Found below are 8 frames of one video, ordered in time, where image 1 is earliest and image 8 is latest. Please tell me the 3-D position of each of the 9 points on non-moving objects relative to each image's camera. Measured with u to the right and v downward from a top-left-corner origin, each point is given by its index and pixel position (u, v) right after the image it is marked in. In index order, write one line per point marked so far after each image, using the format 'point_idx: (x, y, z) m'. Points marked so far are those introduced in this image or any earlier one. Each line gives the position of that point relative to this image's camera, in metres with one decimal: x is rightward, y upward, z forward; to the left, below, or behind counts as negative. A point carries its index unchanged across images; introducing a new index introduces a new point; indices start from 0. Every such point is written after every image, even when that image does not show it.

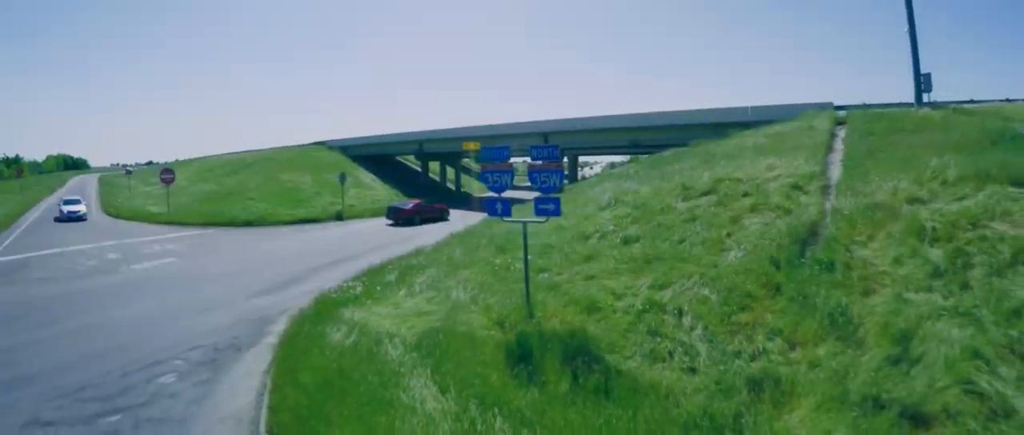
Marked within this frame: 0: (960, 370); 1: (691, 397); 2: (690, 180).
0: (+2.0, -0.7, +2.6) m
1: (+0.7, -0.7, +2.4) m
2: (+2.4, +0.5, +7.8) m
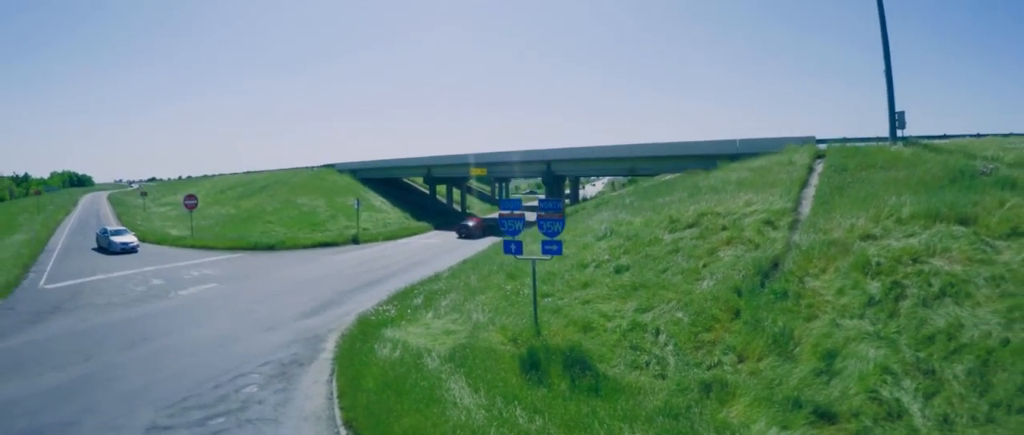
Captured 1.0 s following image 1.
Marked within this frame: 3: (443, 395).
0: (+2.0, -0.9, +3.4) m
1: (+0.8, -1.0, +3.2) m
2: (+2.4, +0.1, +8.6) m
3: (-0.4, -0.9, +3.1) m
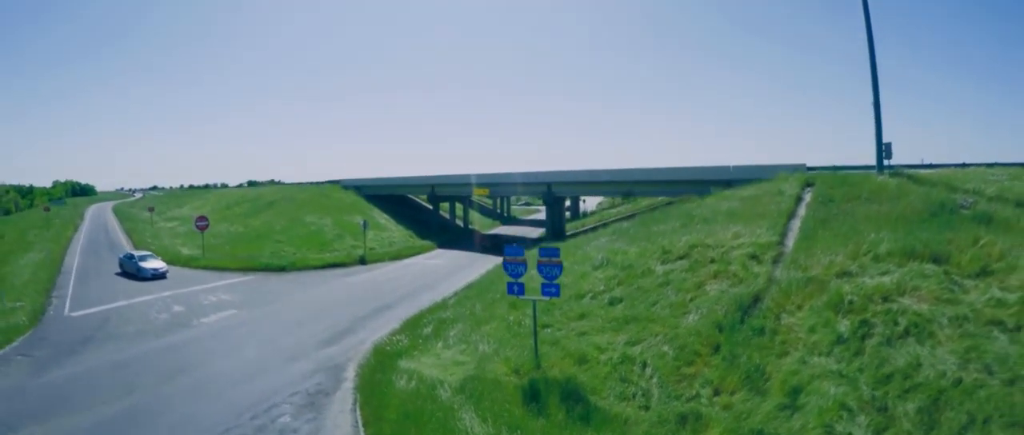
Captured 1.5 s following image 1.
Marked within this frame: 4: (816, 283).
0: (+2.1, -1.3, +3.9) m
1: (+0.8, -1.3, +3.7) m
2: (+2.5, -0.4, +9.1) m
3: (-0.3, -1.3, +3.6) m
4: (+3.2, -0.7, +6.2) m
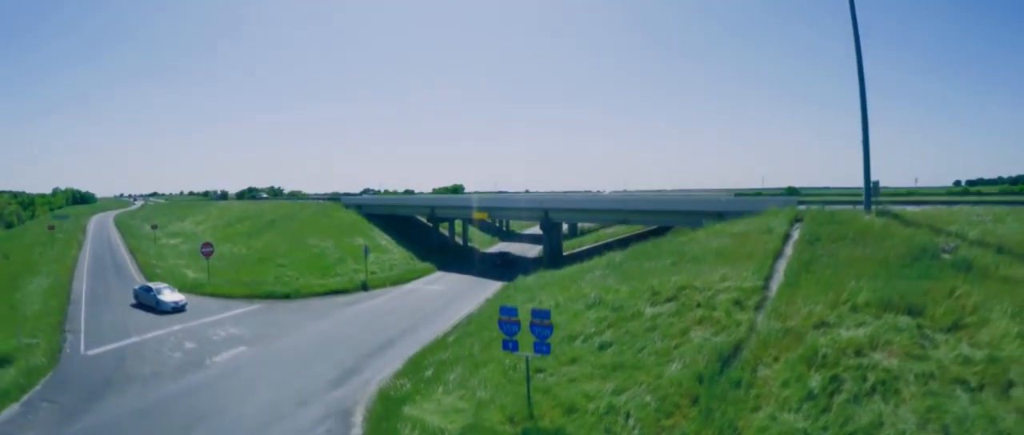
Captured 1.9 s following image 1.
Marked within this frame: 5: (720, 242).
0: (+2.0, -1.9, +4.3) m
1: (+0.8, -1.8, +4.1) m
2: (+2.4, -1.1, +9.6) m
3: (-0.4, -1.8, +4.0) m
4: (+3.2, -1.3, +6.6) m
5: (+4.1, -0.5, +11.6) m
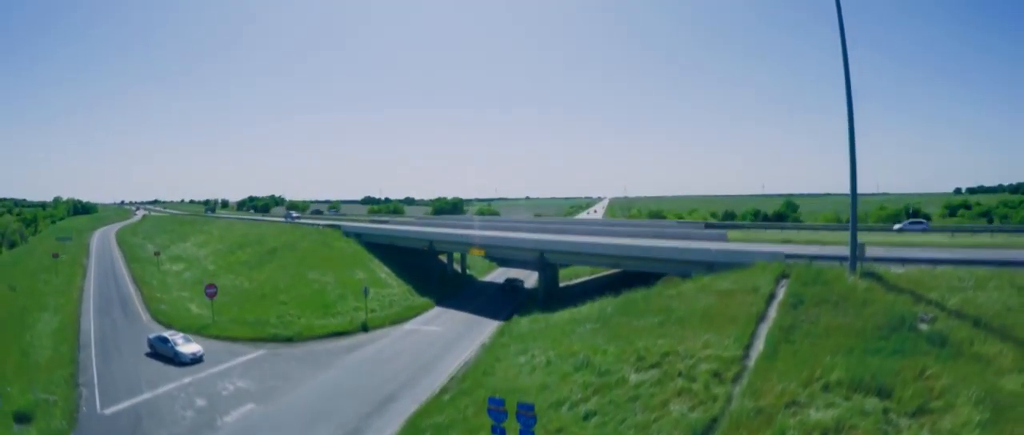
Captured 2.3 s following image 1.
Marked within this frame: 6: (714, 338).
0: (+1.9, -2.8, +4.7) m
1: (+0.6, -2.8, +4.6) m
2: (+2.3, -2.2, +10.1) m
3: (-0.5, -2.6, +4.5) m
4: (+3.0, -2.4, +7.1) m
5: (+4.0, -1.7, +12.1) m
6: (+3.4, -2.0, +9.9) m
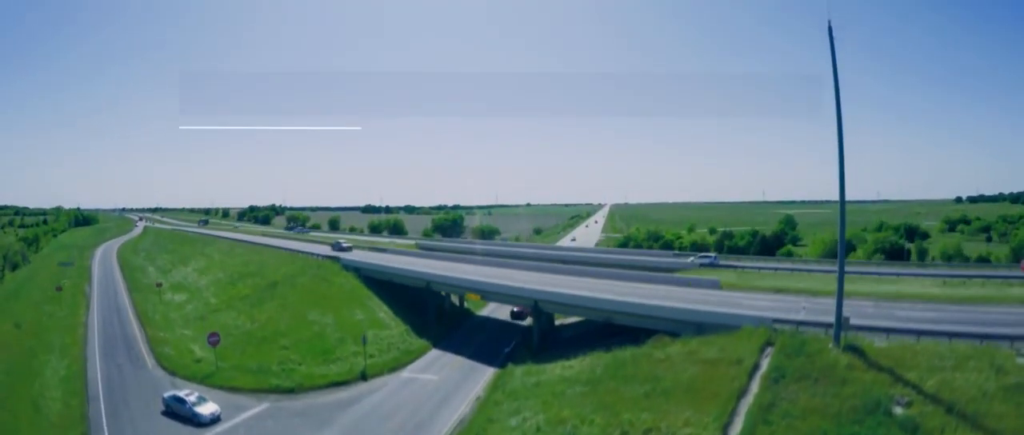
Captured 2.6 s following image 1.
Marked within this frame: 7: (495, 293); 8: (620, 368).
0: (+1.6, -4.2, +5.0) m
1: (+0.4, -4.1, +4.8) m
2: (+2.1, -3.6, +10.3) m
3: (-0.8, -4.0, +4.7) m
4: (+2.8, -3.8, +7.4) m
5: (+3.8, -3.2, +12.3) m
6: (+3.2, -3.4, +10.2) m
7: (-0.3, -2.6, +20.4) m
8: (+2.5, -3.4, +13.3) m
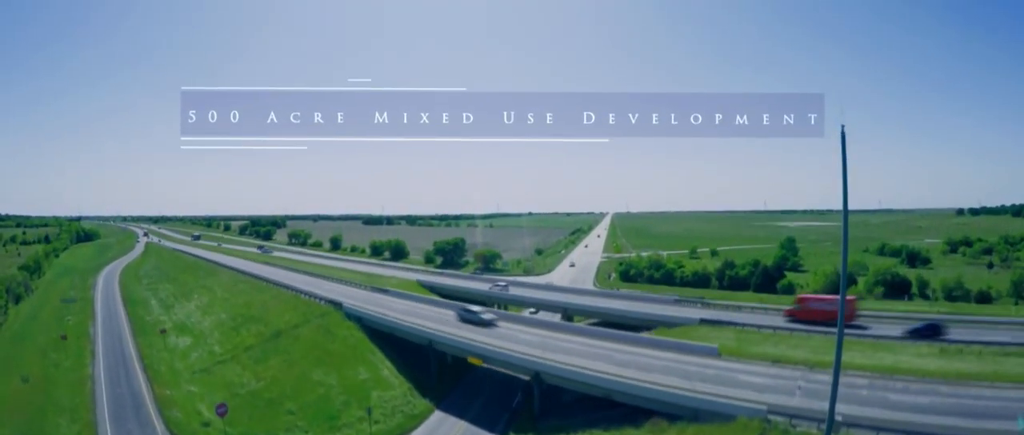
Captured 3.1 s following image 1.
0: (+1.6, -6.3, +5.3) m
1: (+0.4, -6.2, +5.1) m
2: (+2.1, -5.7, +10.6) m
3: (-0.8, -6.1, +5.0) m
4: (+2.8, -5.9, +7.7) m
5: (+3.9, -5.3, +12.7) m
6: (+3.2, -5.6, +10.5) m
7: (-0.3, -4.8, +20.8) m
8: (+2.5, -5.5, +13.6) m
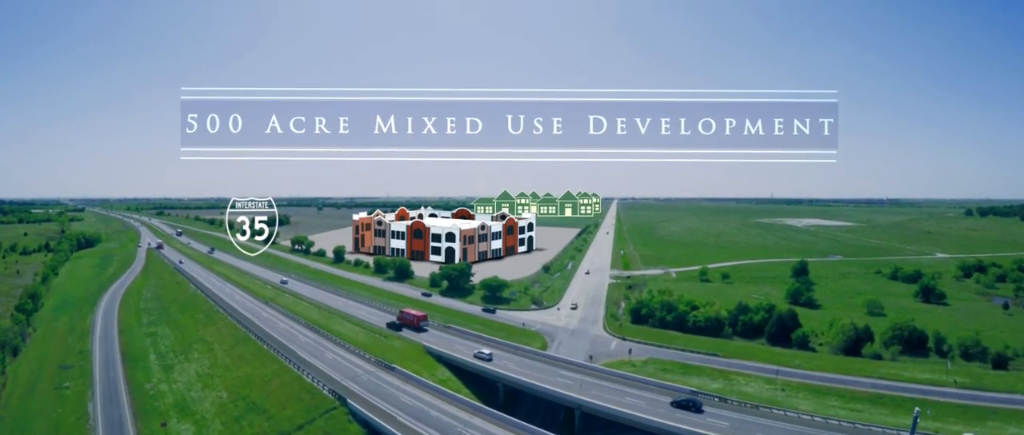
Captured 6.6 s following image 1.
0: (+2.1, -11.3, +4.3) m
1: (+0.9, -11.3, +4.2) m
2: (+2.6, -10.7, +9.6) m
3: (-0.3, -11.1, +4.1) m
4: (+3.3, -10.9, +6.7) m
5: (+4.4, -10.2, +11.7) m
6: (+3.7, -10.5, +9.5) m
7: (+0.3, -9.4, +19.8) m
8: (+3.0, -10.4, +12.6) m
